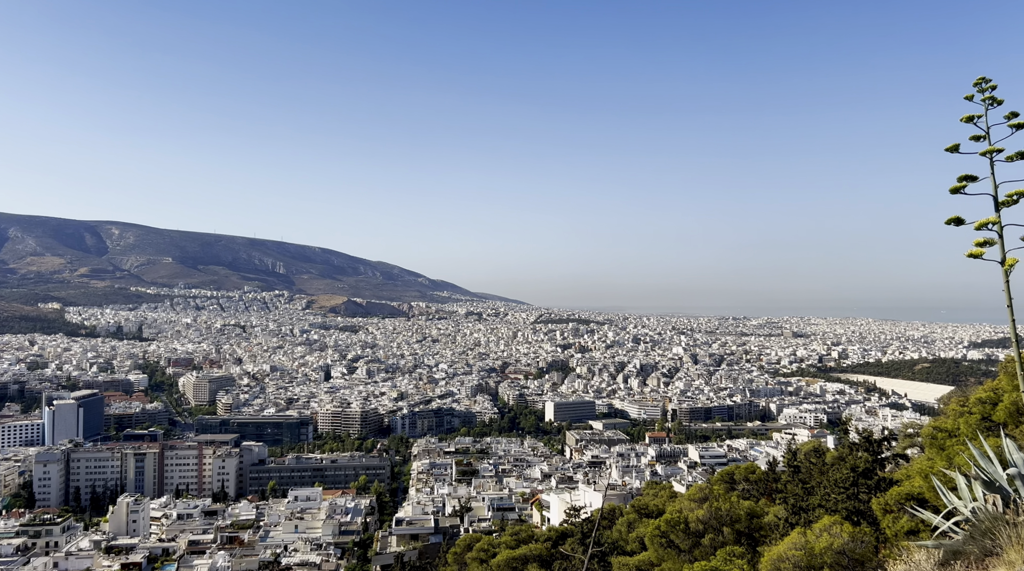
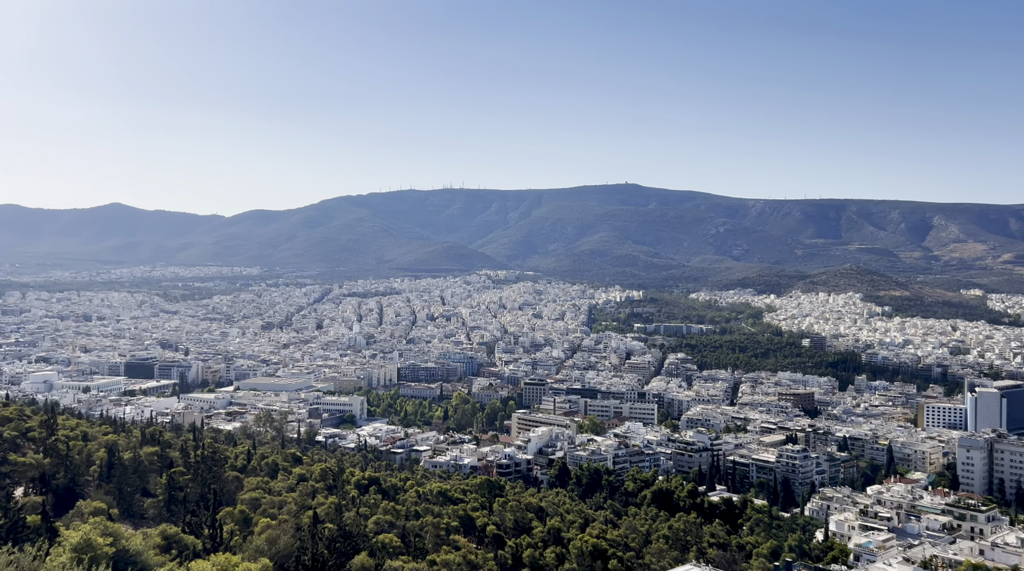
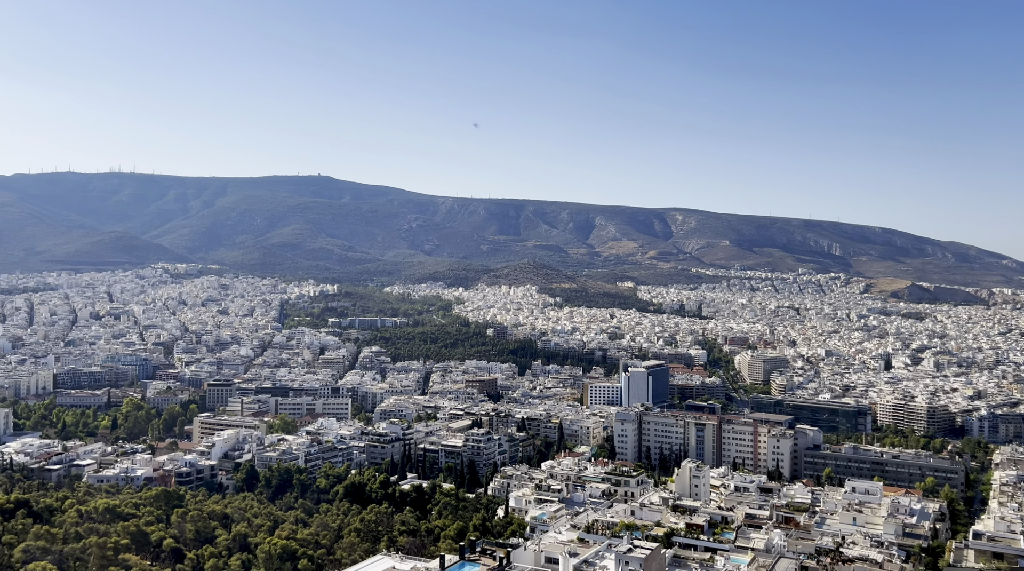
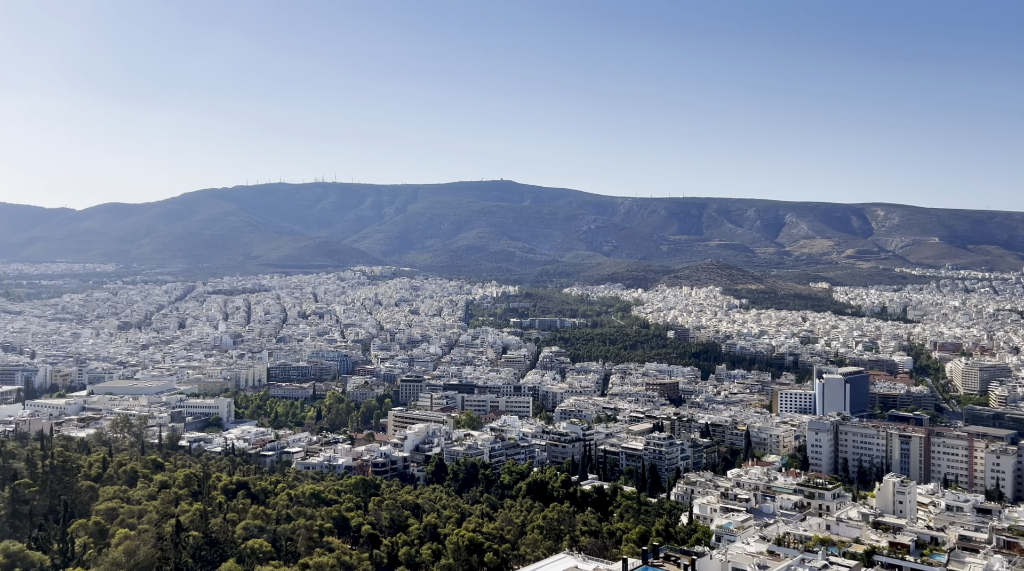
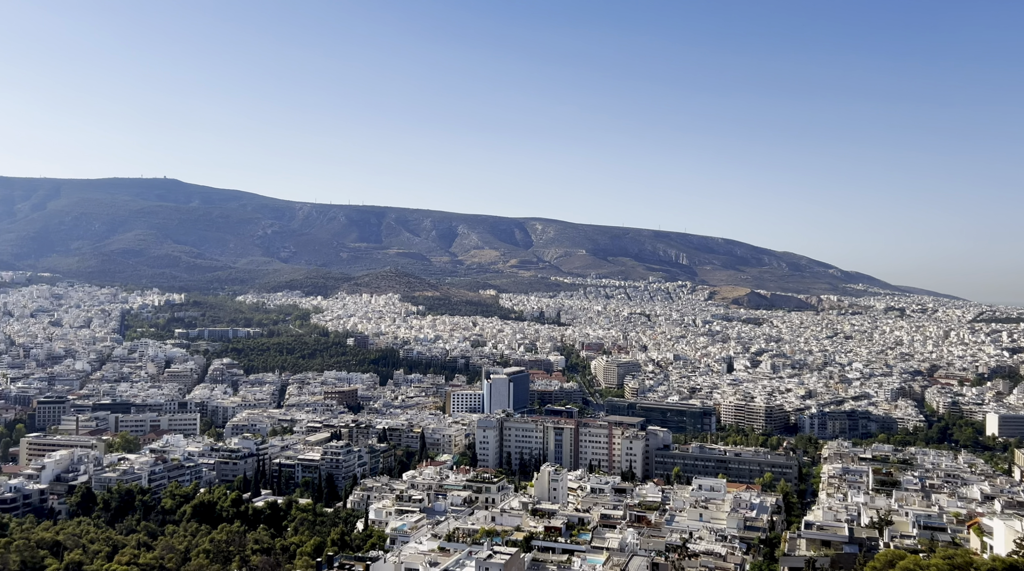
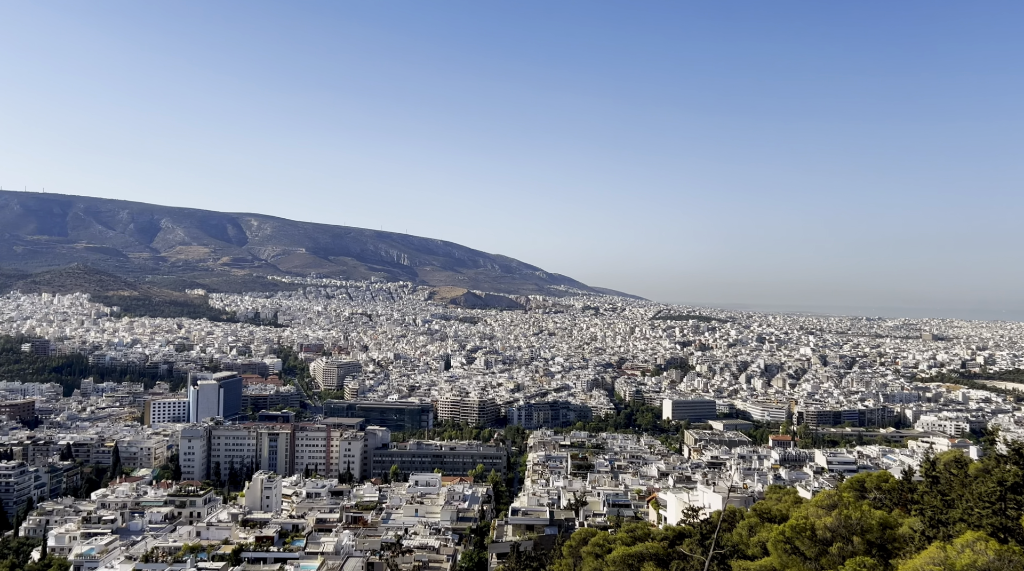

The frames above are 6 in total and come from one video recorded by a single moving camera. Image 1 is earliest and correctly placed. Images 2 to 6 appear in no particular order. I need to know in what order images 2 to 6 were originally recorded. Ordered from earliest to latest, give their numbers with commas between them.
6, 5, 3, 4, 2
